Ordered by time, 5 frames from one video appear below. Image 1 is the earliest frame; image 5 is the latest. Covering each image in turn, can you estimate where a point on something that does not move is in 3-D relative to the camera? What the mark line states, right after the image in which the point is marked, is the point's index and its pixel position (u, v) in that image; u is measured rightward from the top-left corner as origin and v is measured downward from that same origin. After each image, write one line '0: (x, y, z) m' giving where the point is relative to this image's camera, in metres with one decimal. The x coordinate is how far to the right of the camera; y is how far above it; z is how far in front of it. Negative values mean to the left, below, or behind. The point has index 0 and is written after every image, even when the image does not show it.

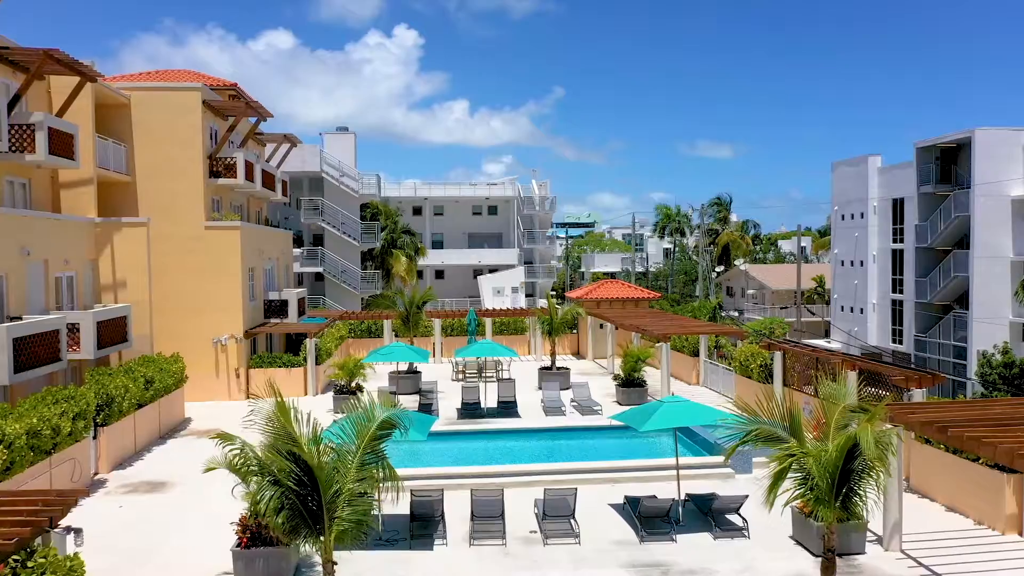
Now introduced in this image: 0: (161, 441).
0: (-8.3, -3.6, +19.7) m
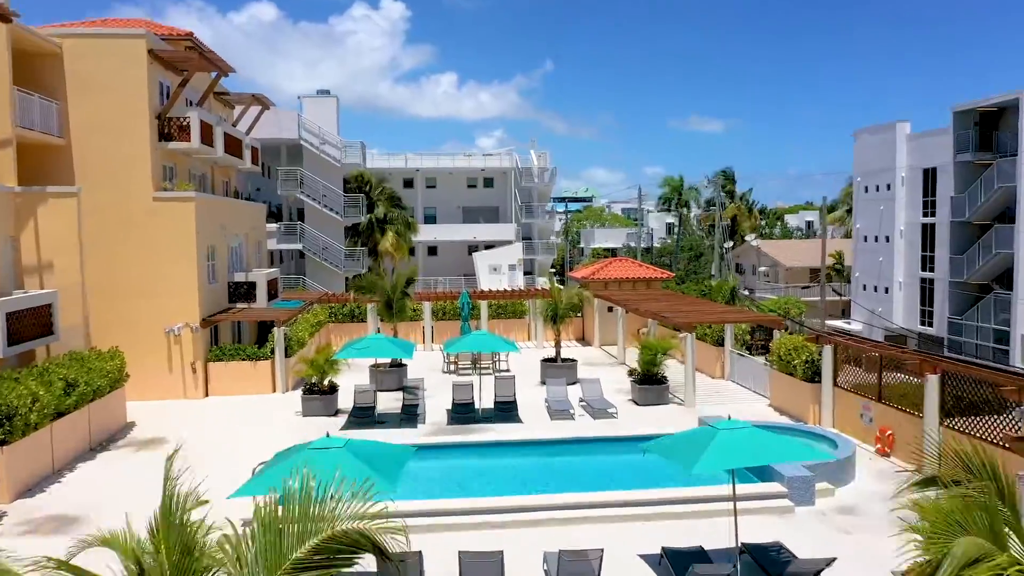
0: (-8.3, -3.3, +16.4) m
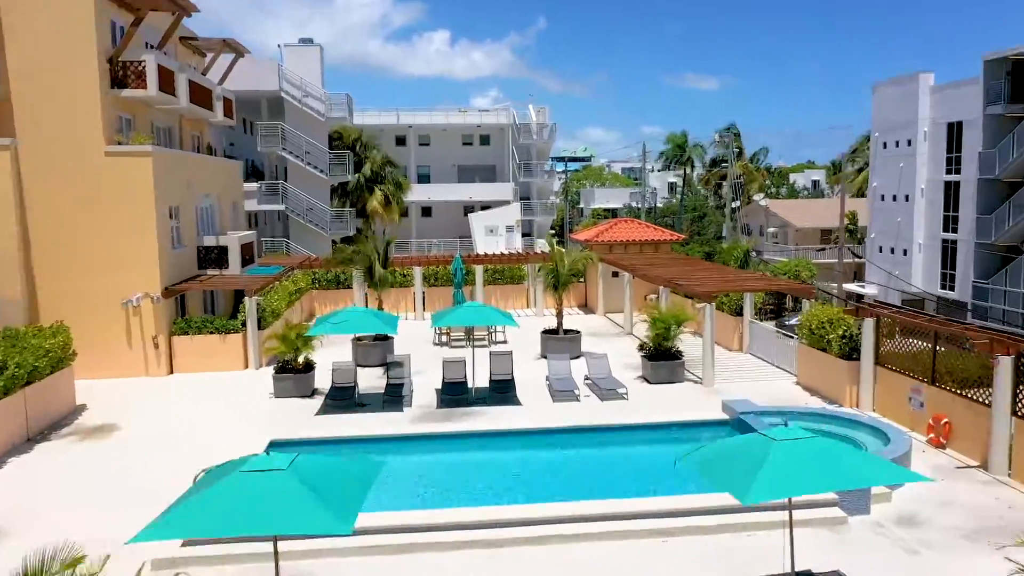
0: (-8.3, -2.7, +14.3) m
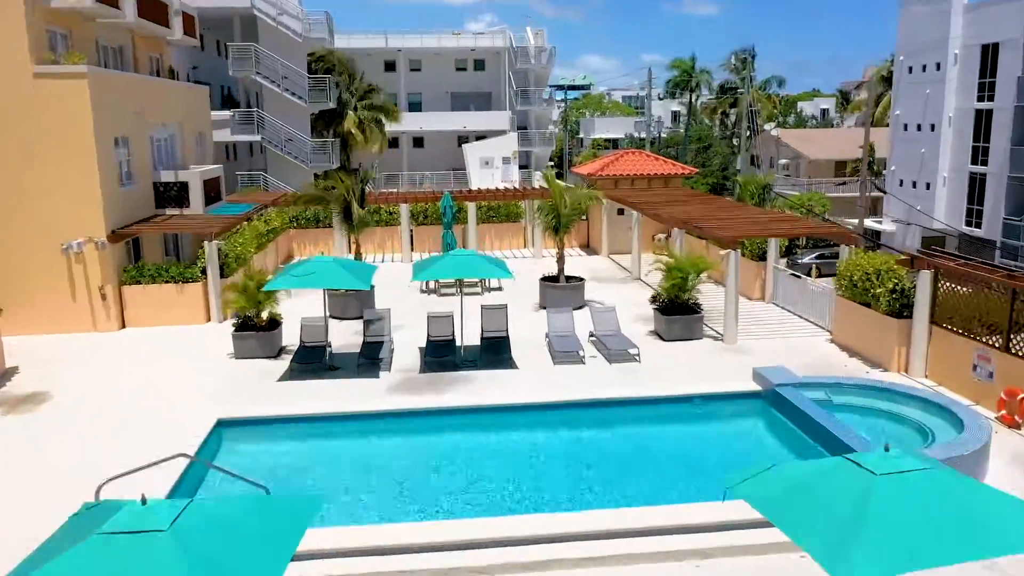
0: (-8.4, -2.0, +12.2) m
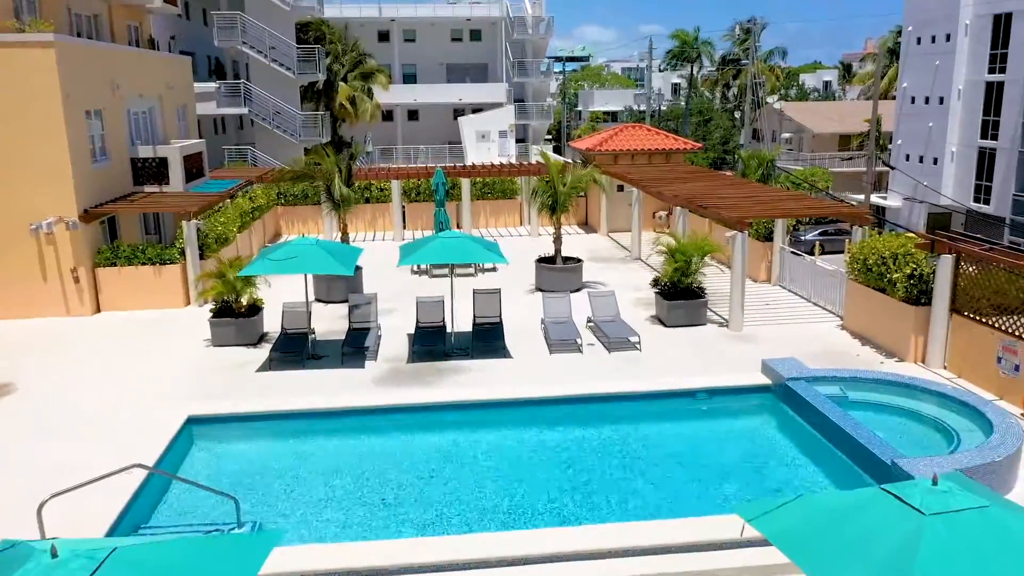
0: (-8.5, -1.8, +11.4) m
